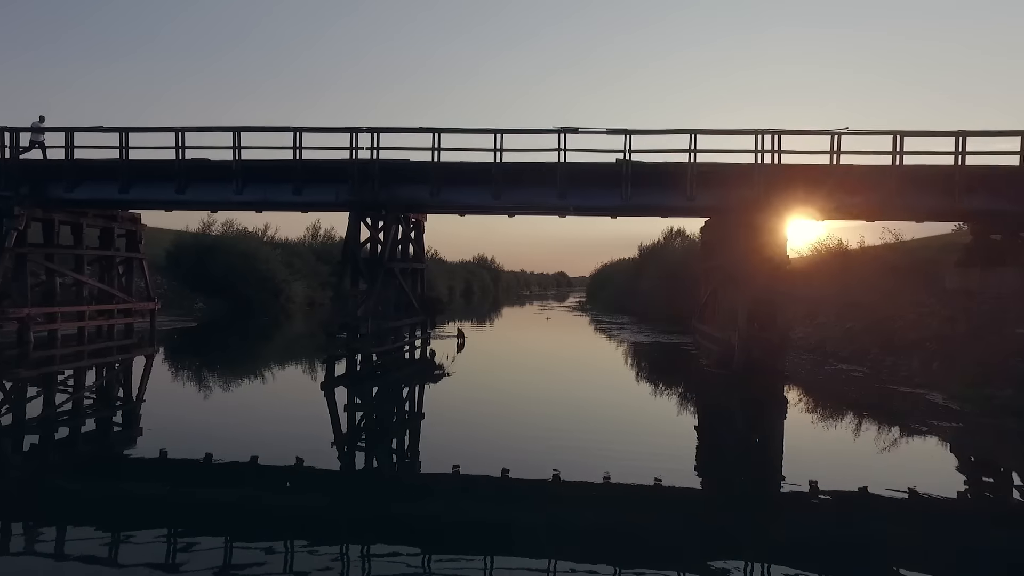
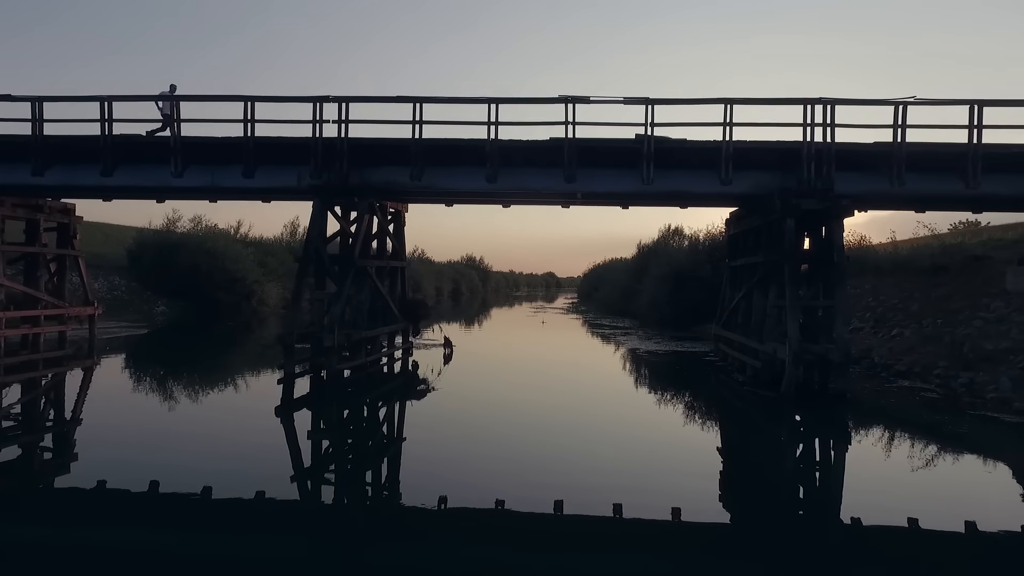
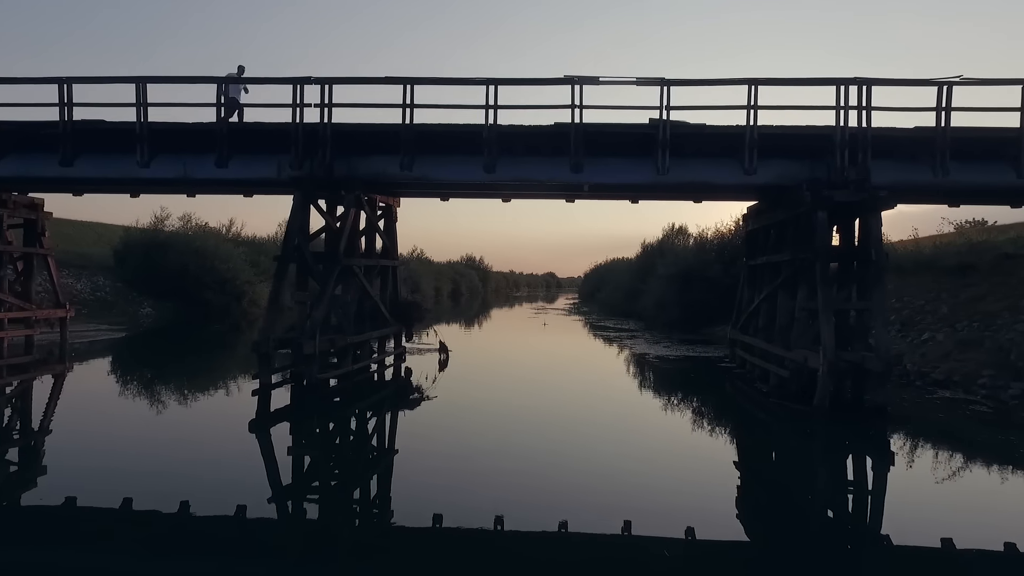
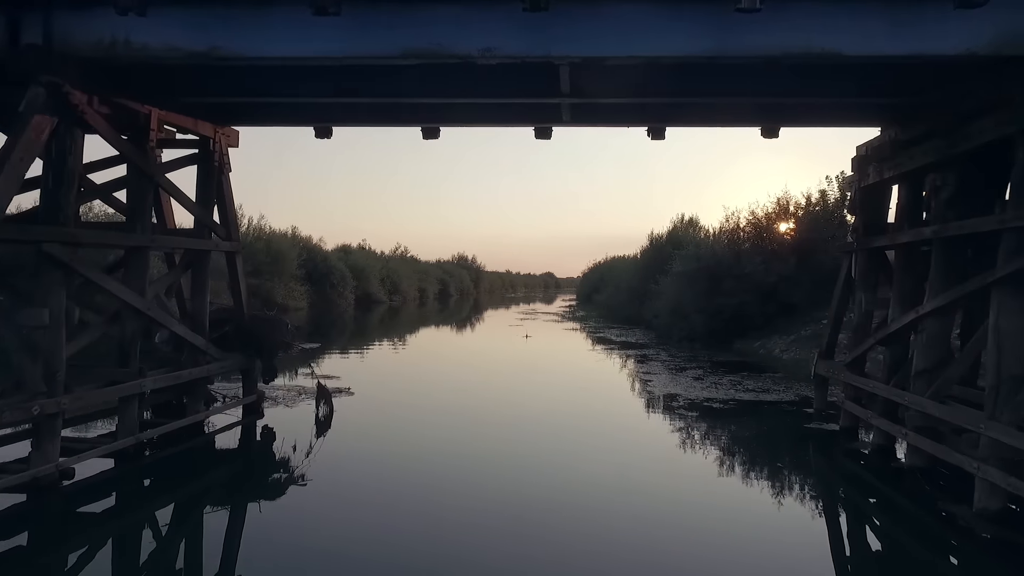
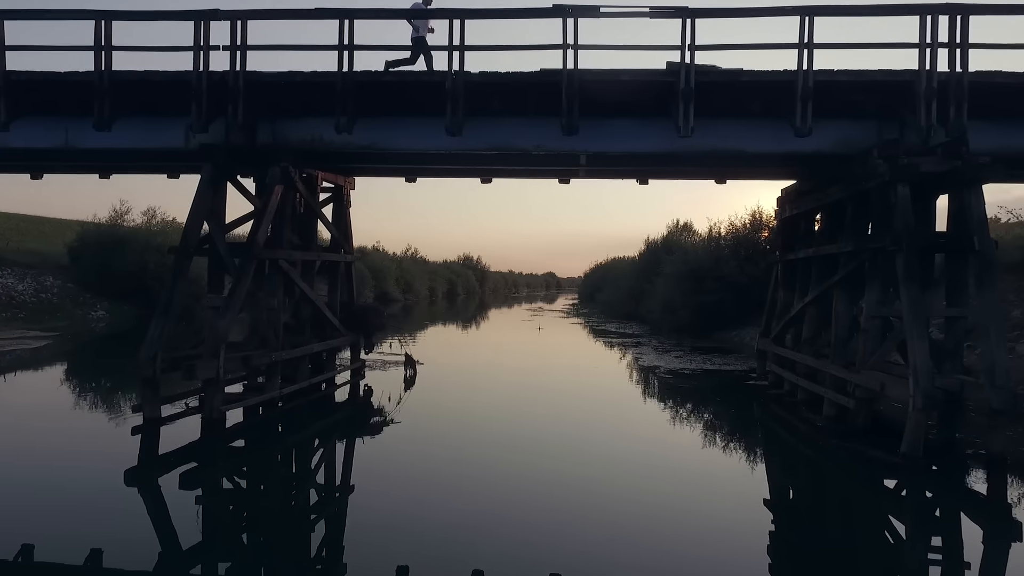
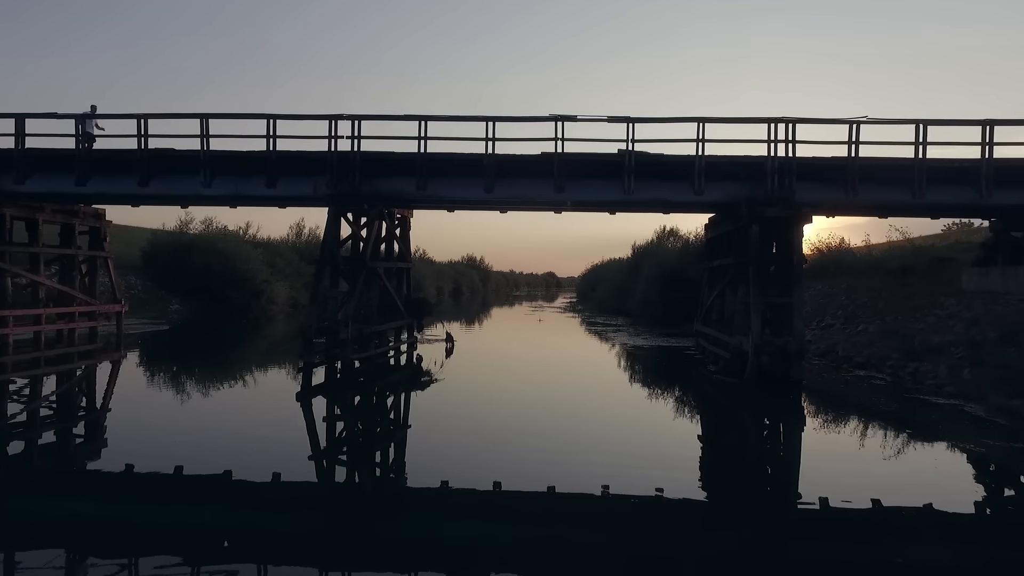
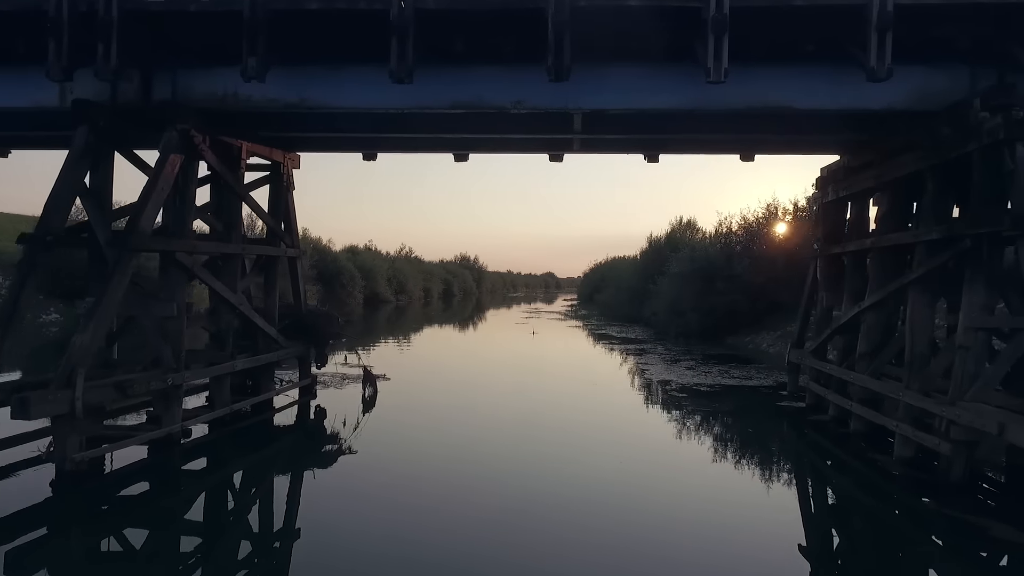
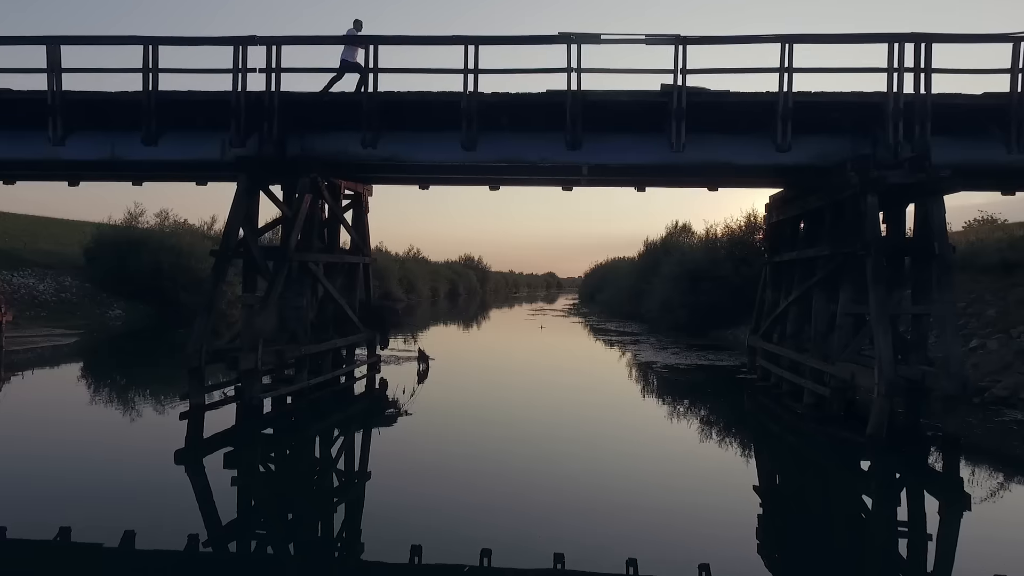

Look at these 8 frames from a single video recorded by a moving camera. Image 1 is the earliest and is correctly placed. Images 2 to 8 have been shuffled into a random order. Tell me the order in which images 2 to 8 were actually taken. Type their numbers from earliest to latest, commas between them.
6, 2, 3, 8, 5, 7, 4
